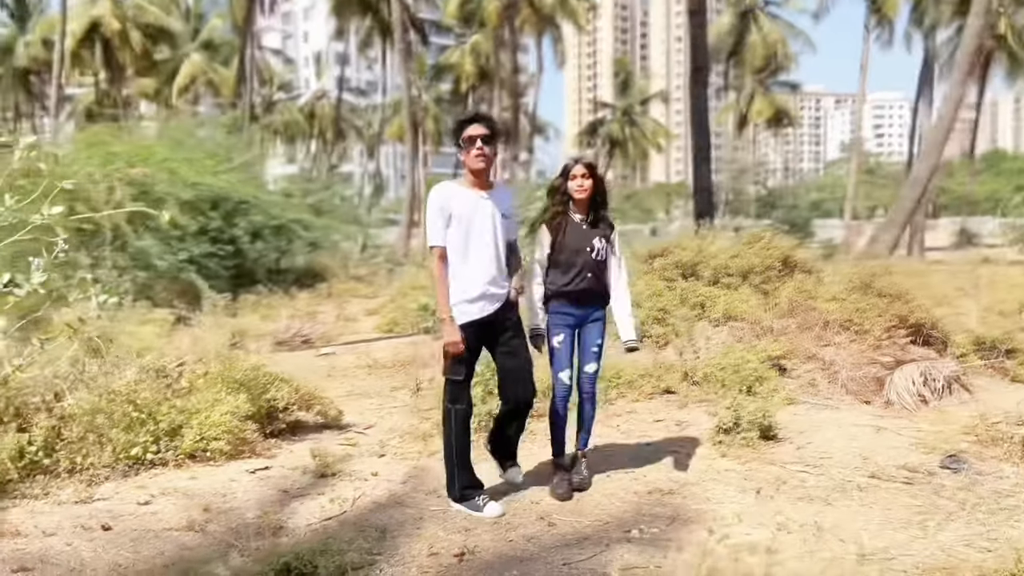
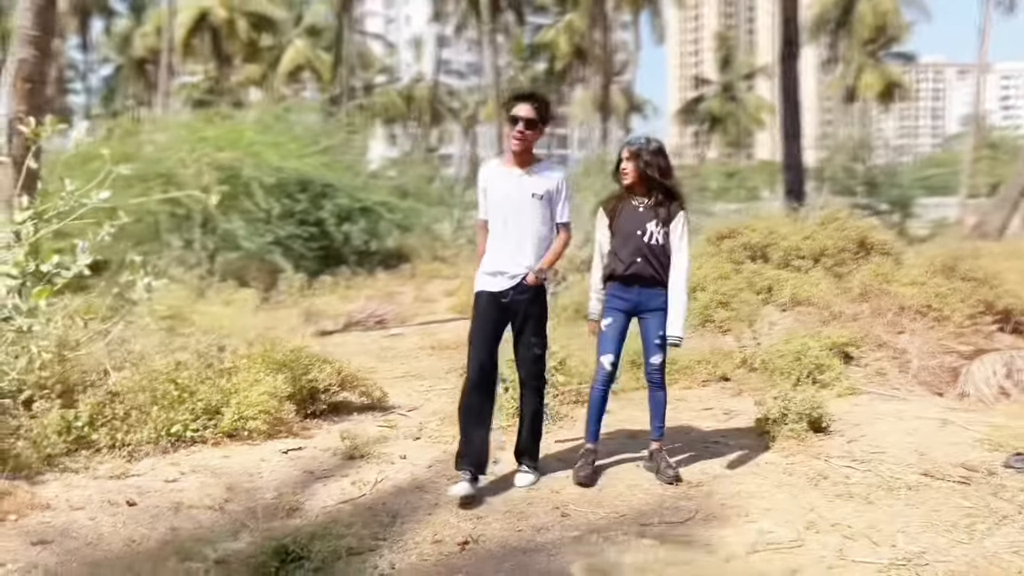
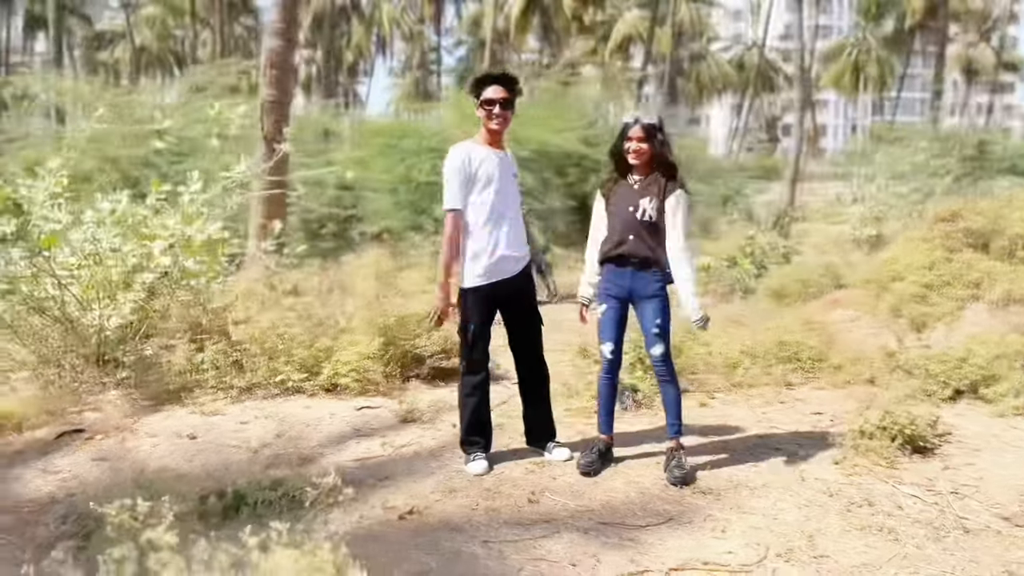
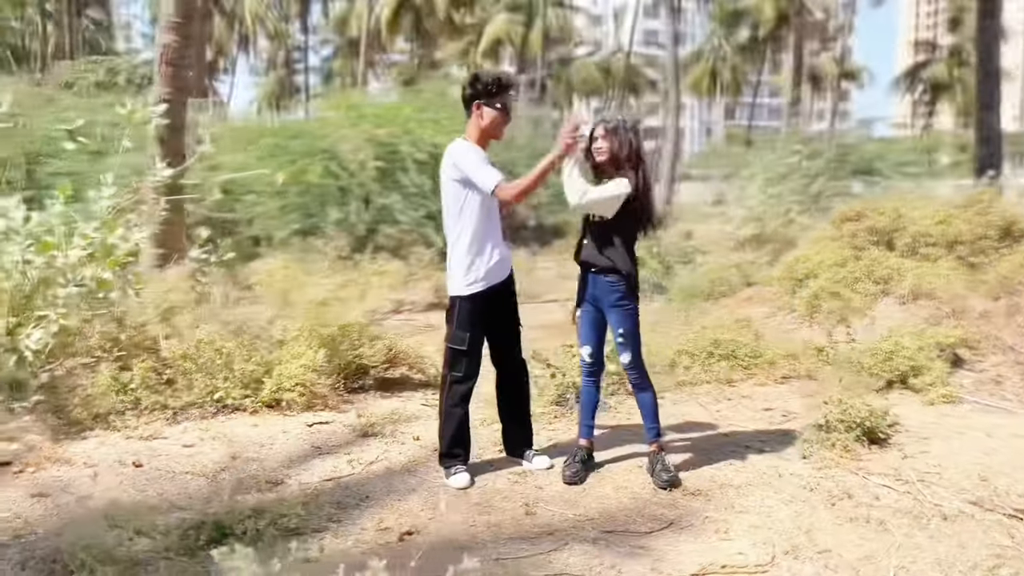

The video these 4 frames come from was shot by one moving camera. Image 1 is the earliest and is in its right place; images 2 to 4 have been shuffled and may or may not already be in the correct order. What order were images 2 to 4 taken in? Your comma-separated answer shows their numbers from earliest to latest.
2, 4, 3
